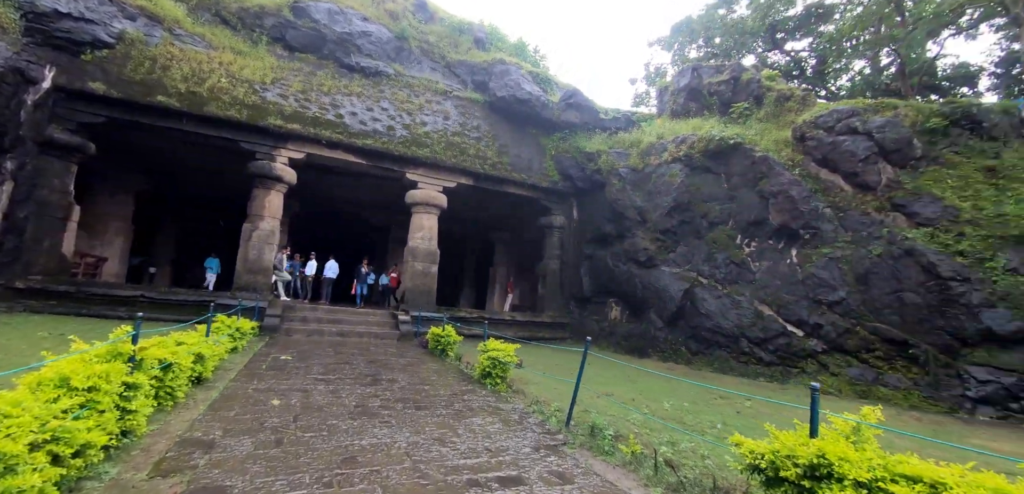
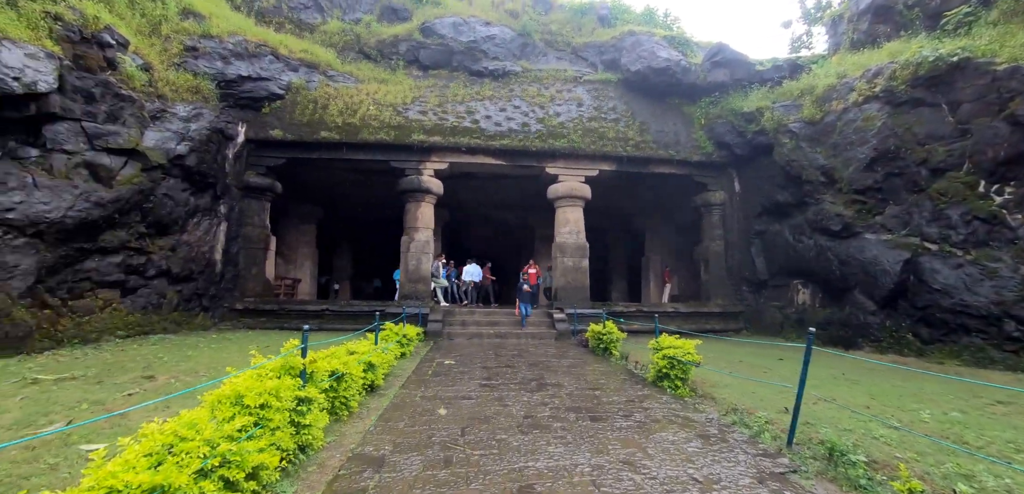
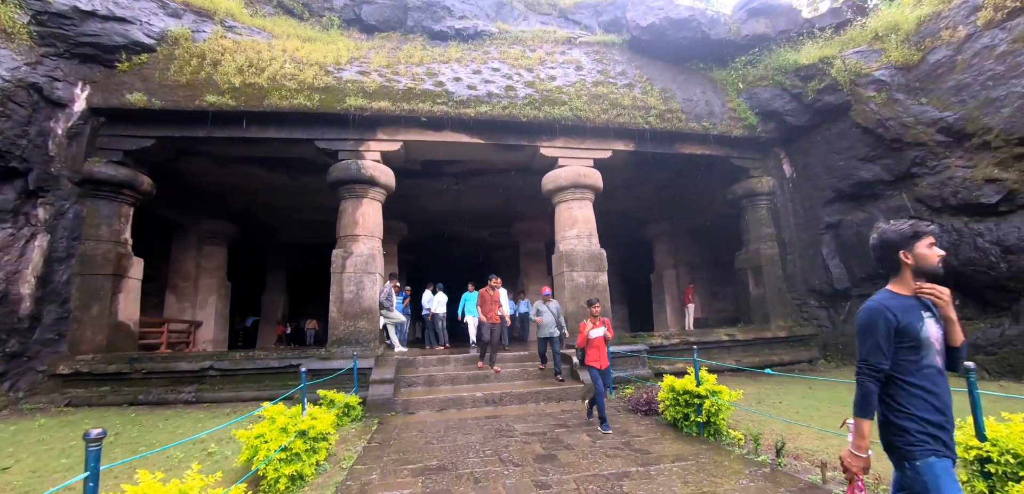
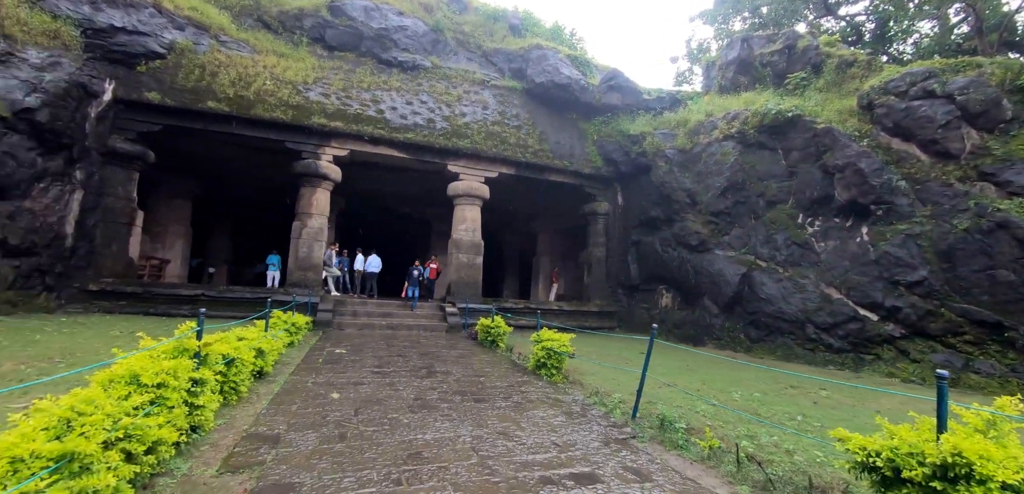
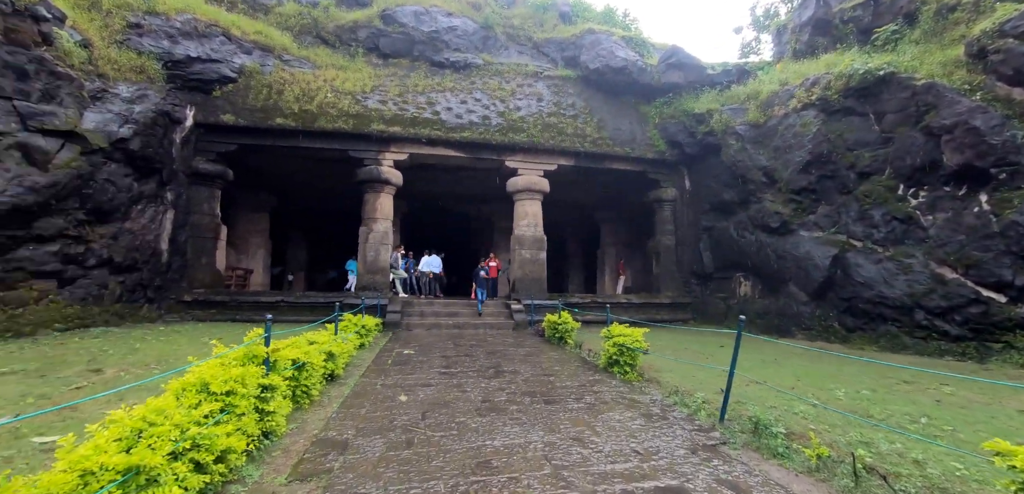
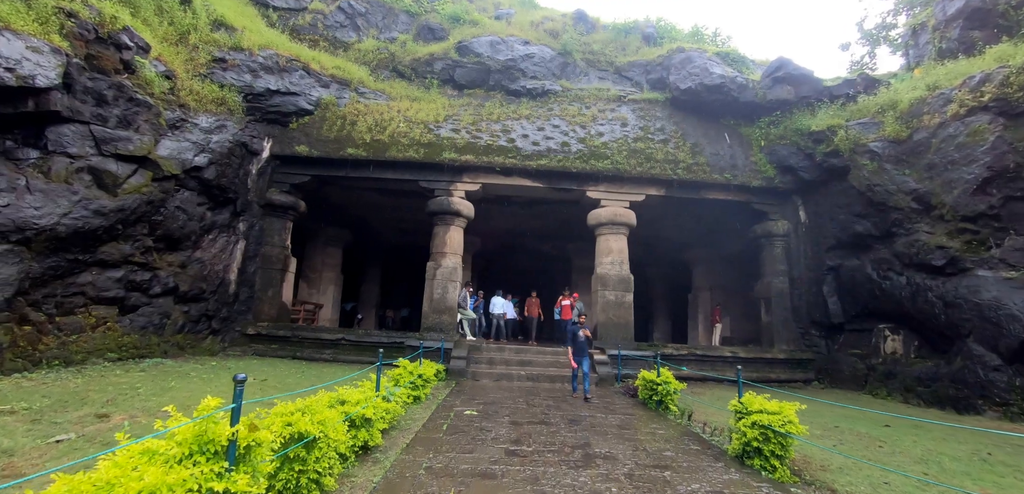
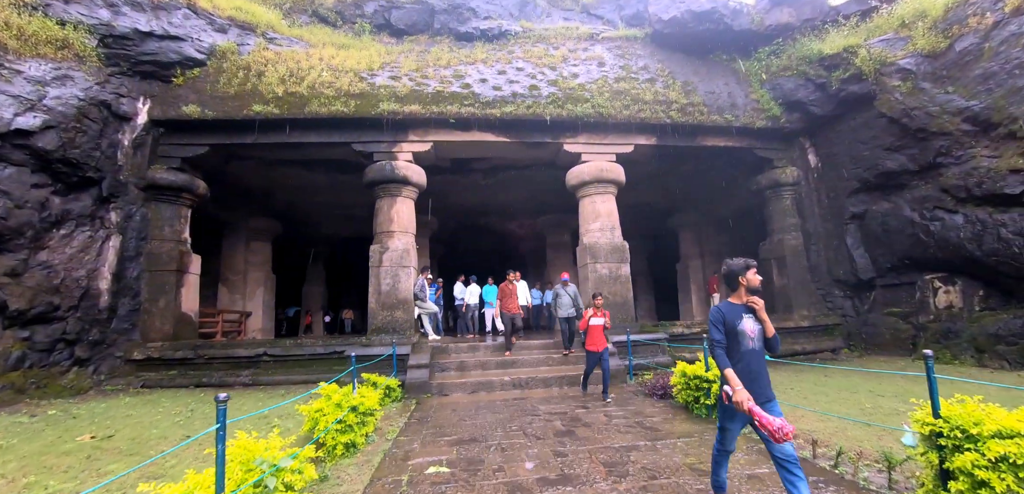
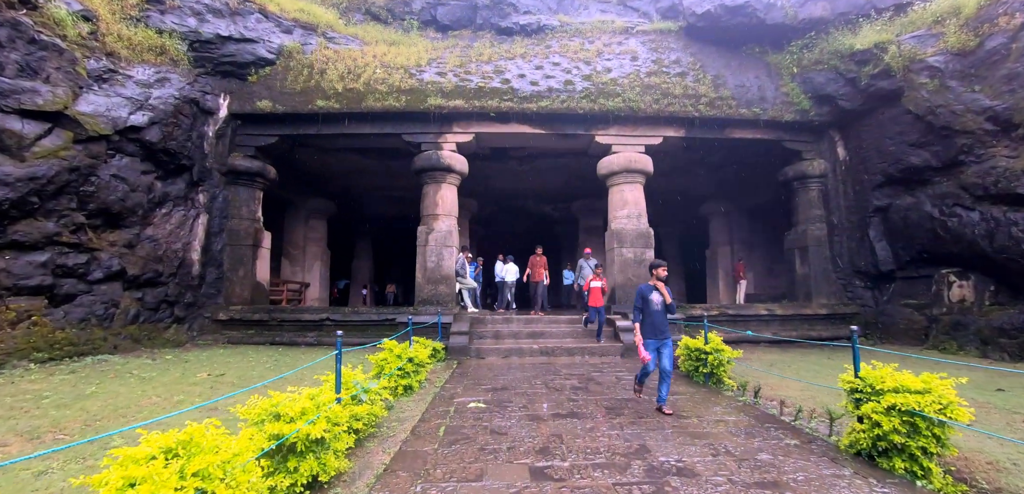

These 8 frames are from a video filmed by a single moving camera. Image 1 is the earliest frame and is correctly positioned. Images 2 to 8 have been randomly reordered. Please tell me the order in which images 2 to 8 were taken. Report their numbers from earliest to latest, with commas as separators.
4, 5, 2, 6, 8, 7, 3
